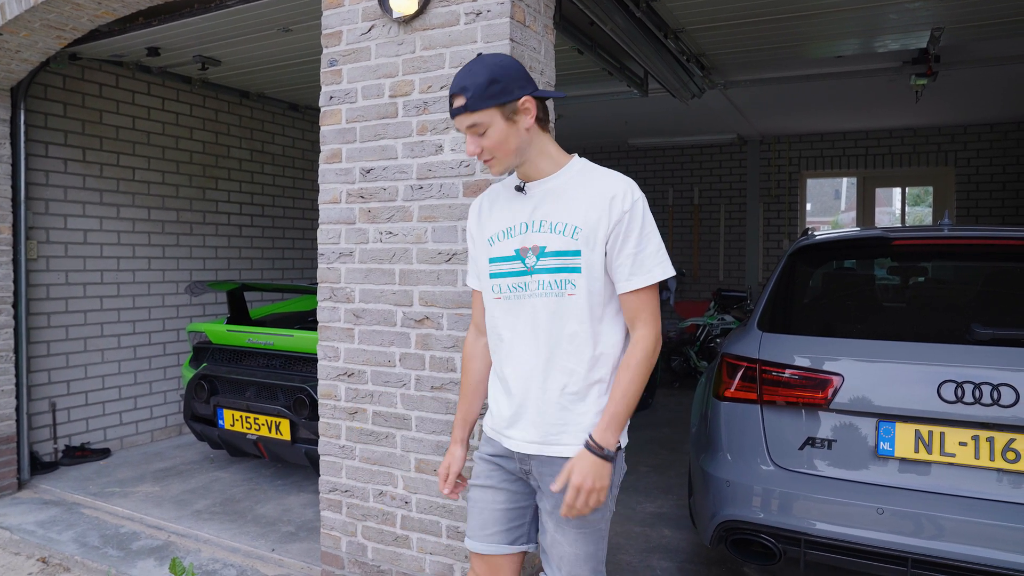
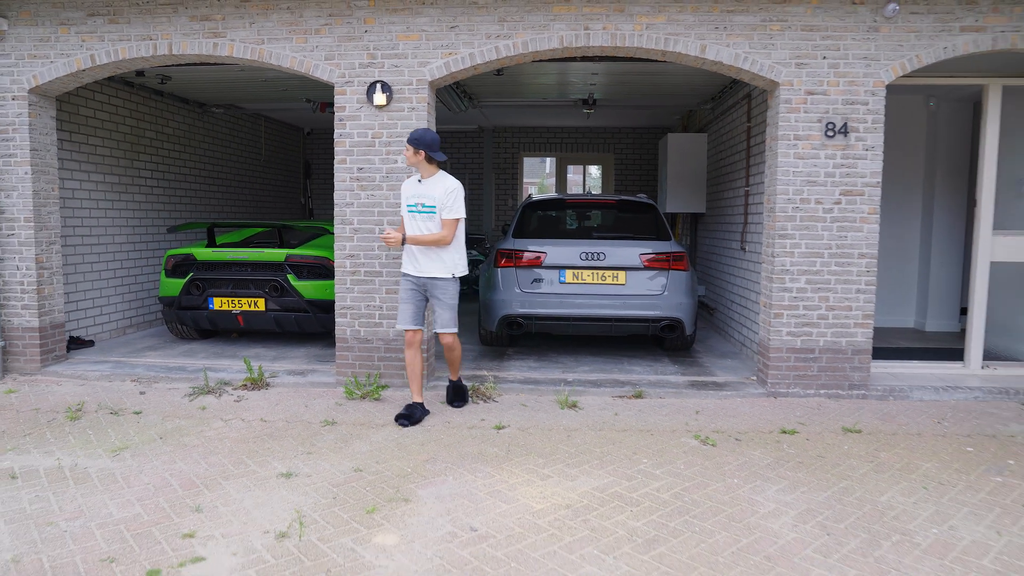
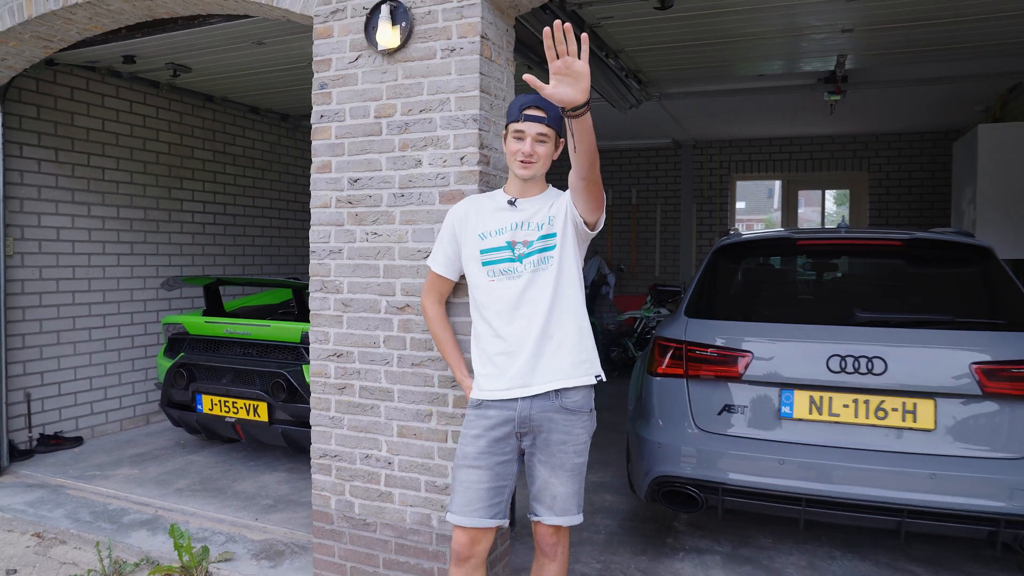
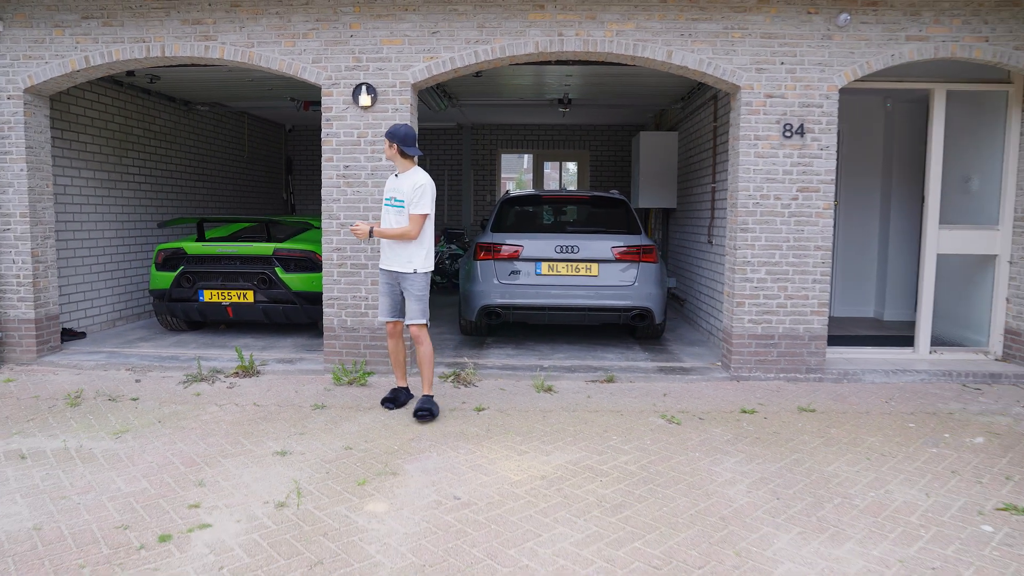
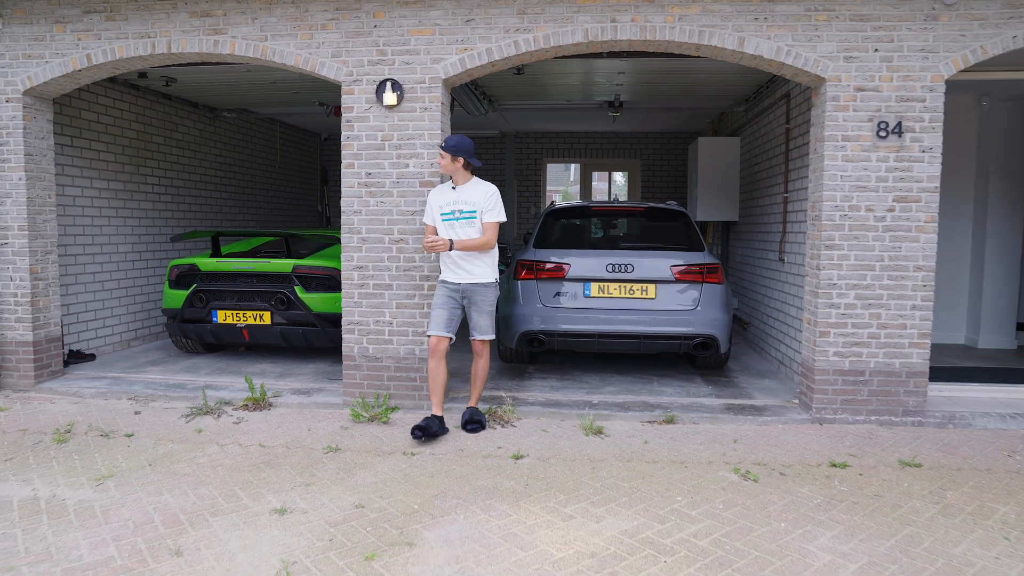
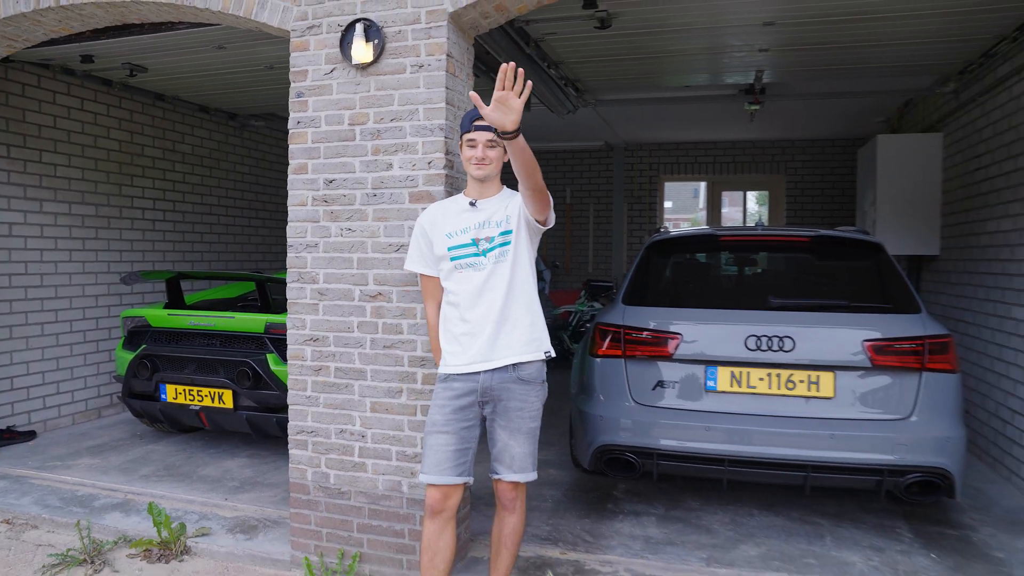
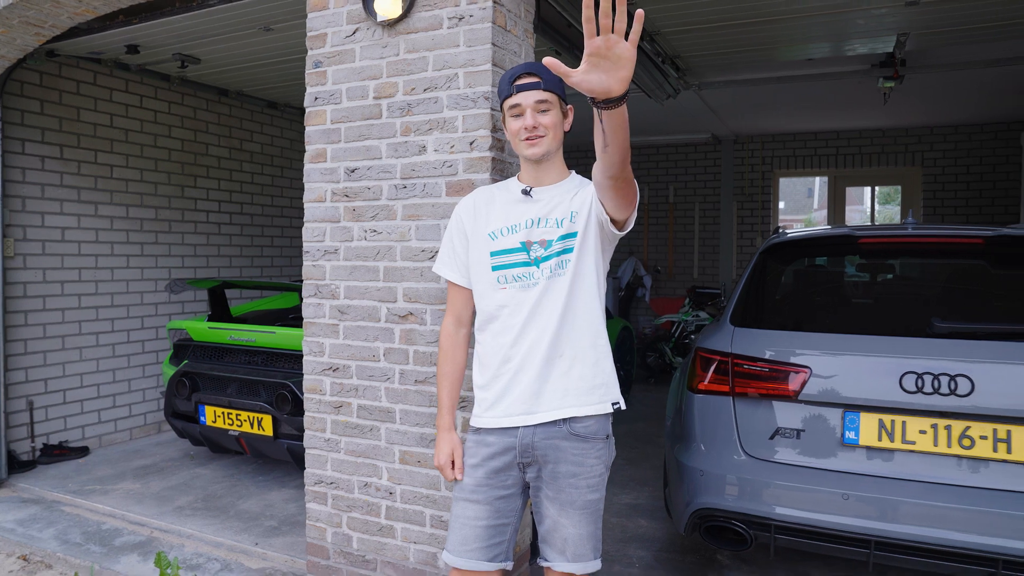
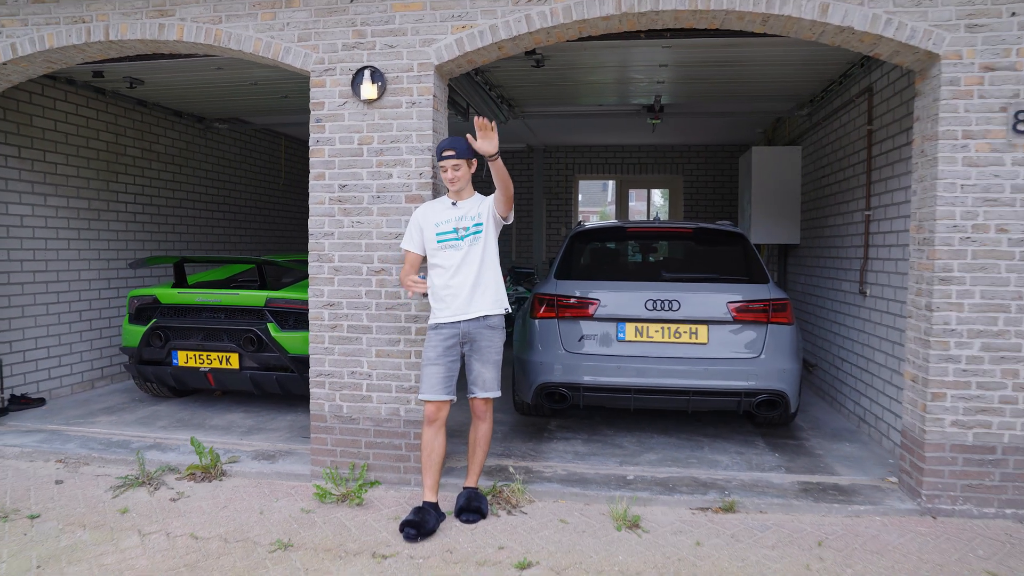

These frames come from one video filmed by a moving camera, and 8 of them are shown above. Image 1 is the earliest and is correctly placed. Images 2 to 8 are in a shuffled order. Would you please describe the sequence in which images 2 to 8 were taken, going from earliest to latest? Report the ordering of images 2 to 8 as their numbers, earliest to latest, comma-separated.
7, 3, 6, 8, 5, 2, 4
